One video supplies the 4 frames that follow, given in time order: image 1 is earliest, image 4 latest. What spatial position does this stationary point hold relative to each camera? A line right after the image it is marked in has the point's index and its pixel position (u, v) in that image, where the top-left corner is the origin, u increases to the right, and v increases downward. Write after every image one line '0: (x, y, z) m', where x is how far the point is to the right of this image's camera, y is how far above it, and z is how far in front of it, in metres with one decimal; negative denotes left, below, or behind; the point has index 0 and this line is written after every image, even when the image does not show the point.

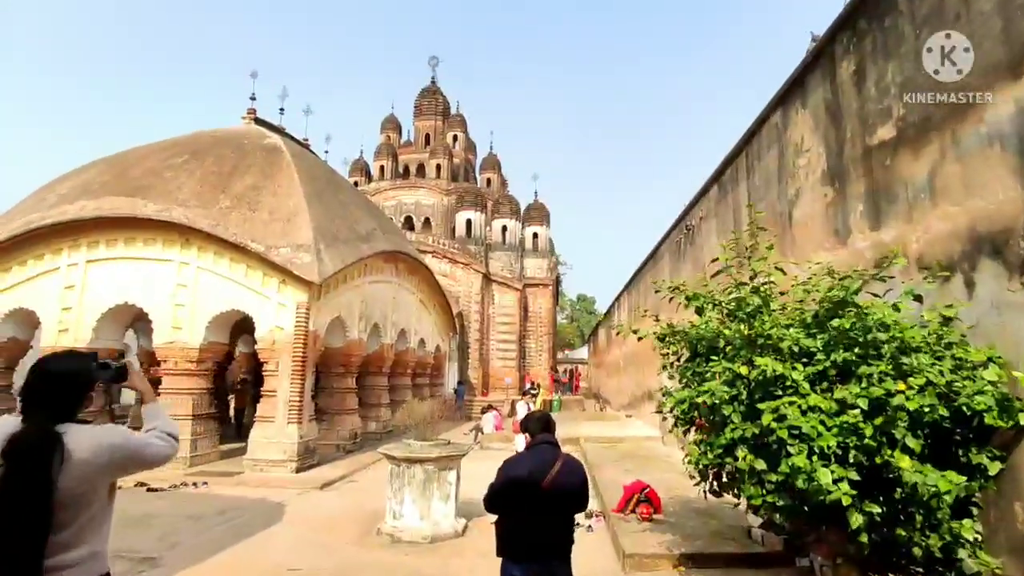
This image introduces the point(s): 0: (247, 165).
0: (-5.3, +2.4, +11.2) m
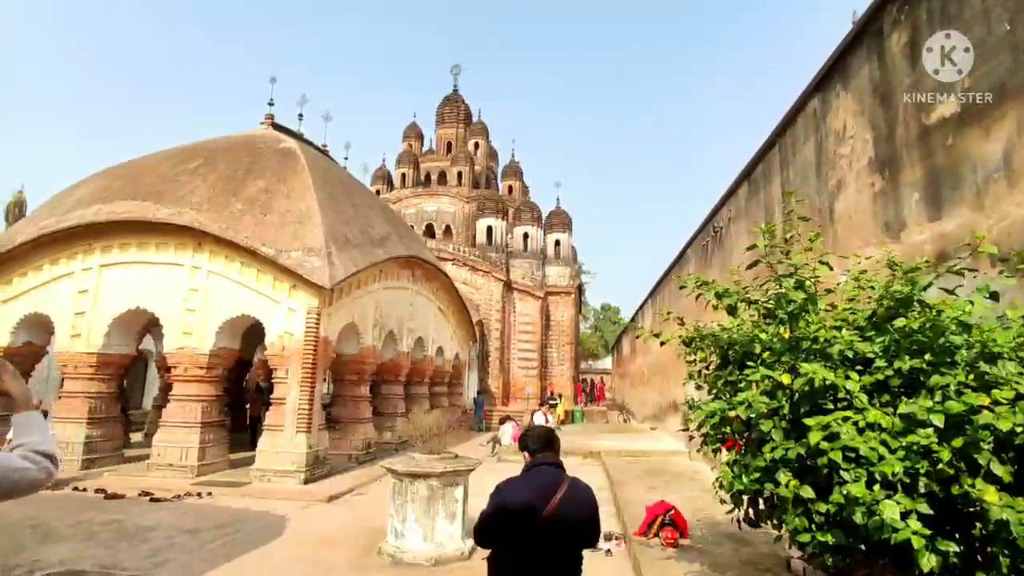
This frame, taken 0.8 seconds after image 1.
0: (-4.9, +2.3, +11.0) m
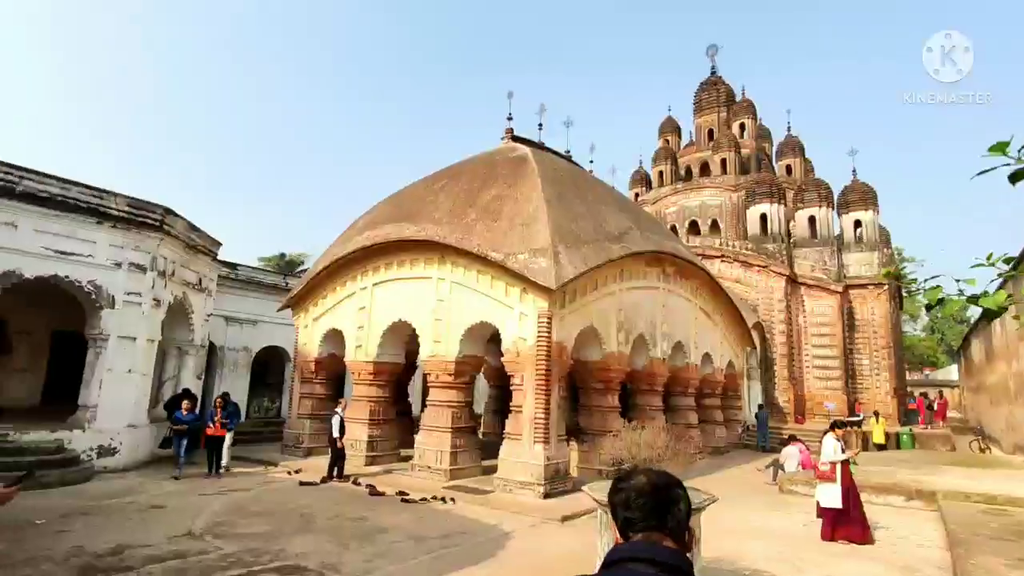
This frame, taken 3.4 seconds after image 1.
0: (-0.3, +2.2, +11.2) m
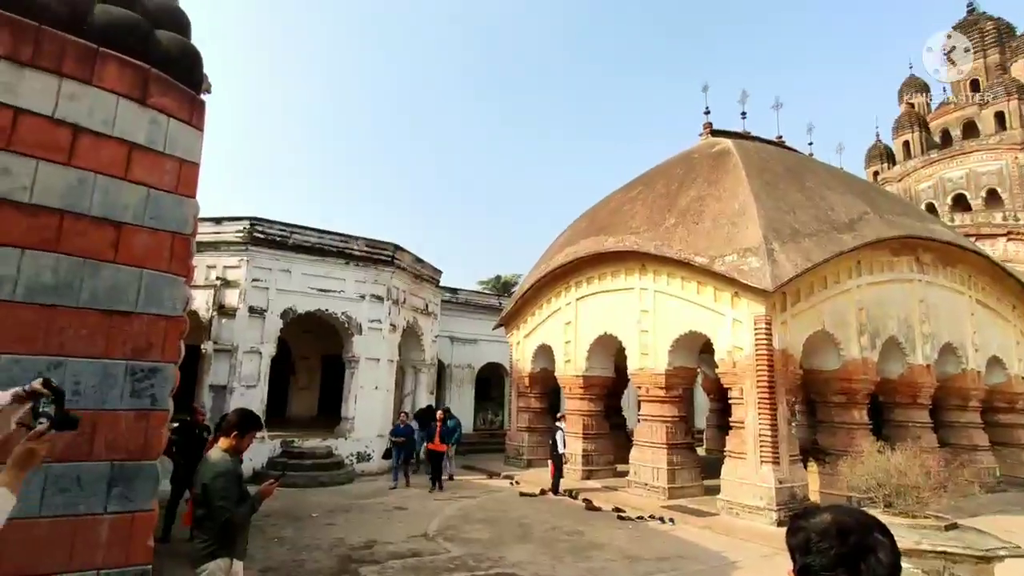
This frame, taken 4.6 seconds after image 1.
0: (+3.4, +2.1, +10.5) m
